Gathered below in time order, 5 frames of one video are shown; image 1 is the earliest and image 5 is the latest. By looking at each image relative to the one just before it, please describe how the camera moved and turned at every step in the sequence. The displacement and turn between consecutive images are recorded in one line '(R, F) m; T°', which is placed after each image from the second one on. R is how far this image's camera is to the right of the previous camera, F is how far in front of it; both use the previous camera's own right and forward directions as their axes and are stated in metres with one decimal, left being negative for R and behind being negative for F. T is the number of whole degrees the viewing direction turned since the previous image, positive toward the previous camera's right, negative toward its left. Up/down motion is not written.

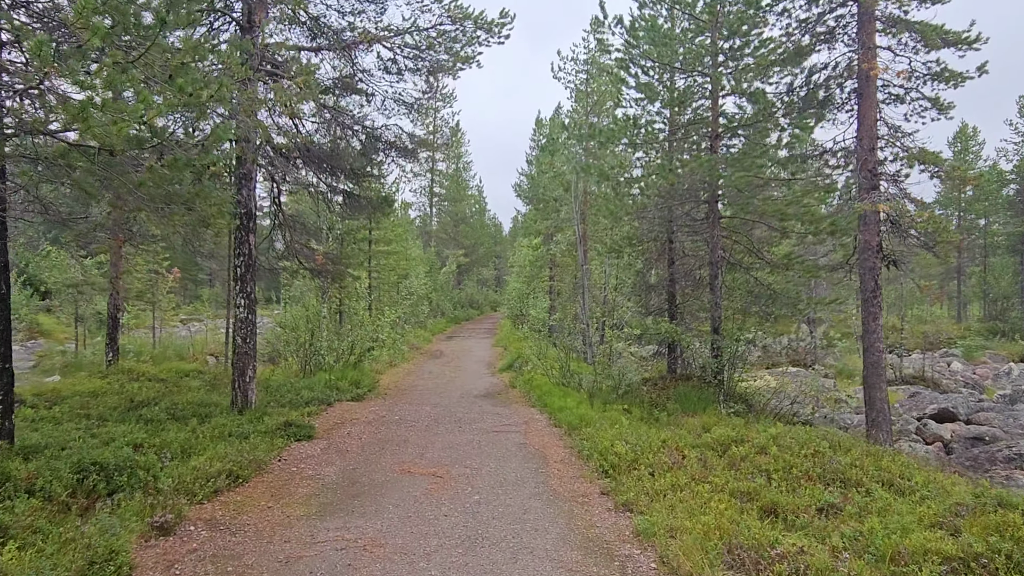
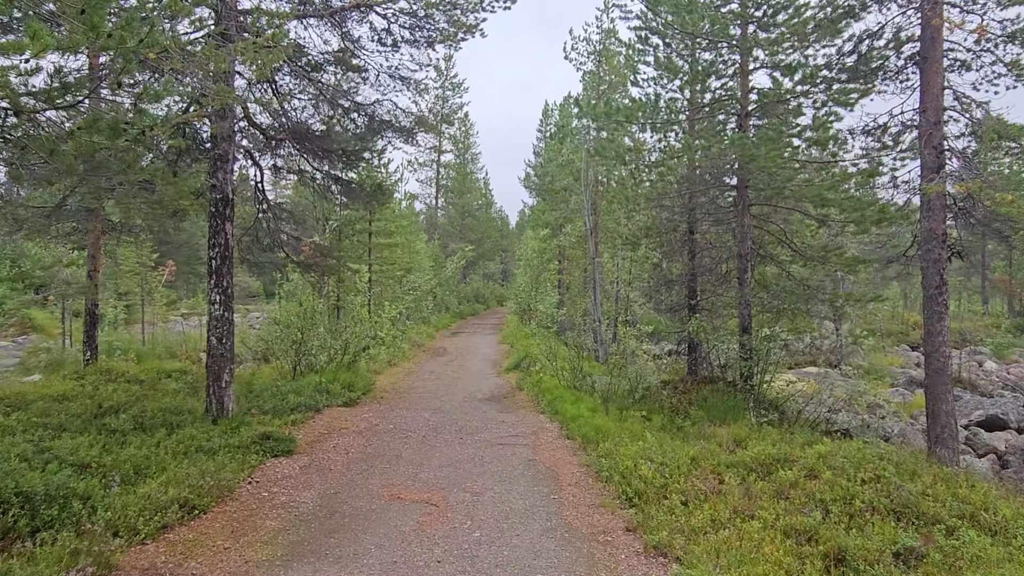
(0.0, +1.0) m; -1°
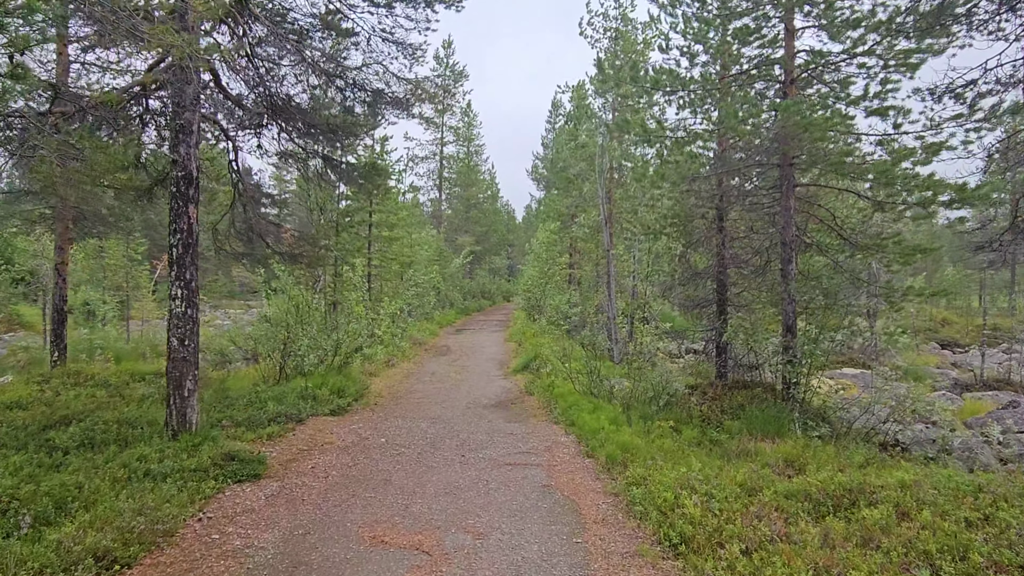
(0.0, +1.2) m; 0°
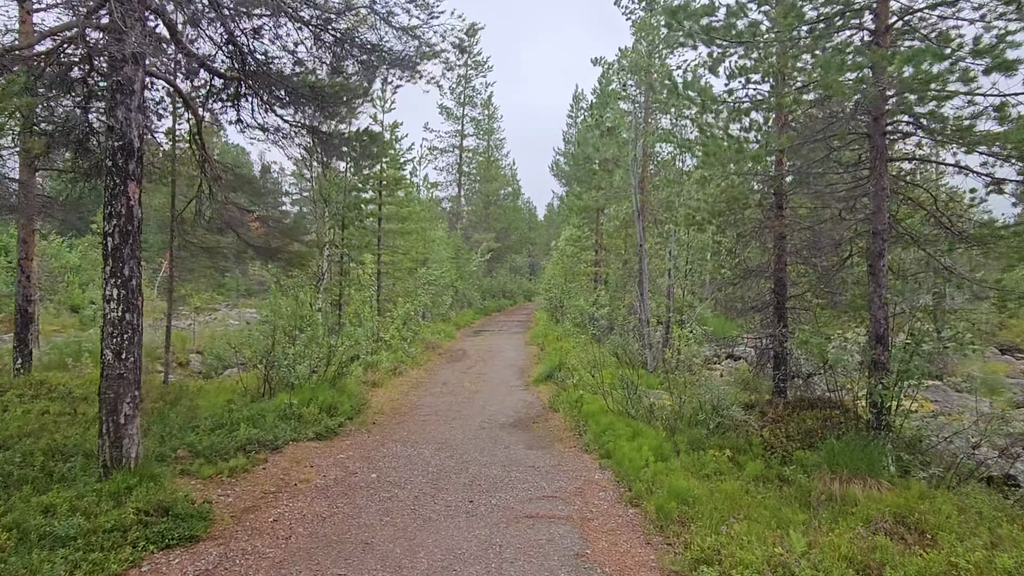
(0.0, +1.6) m; -2°
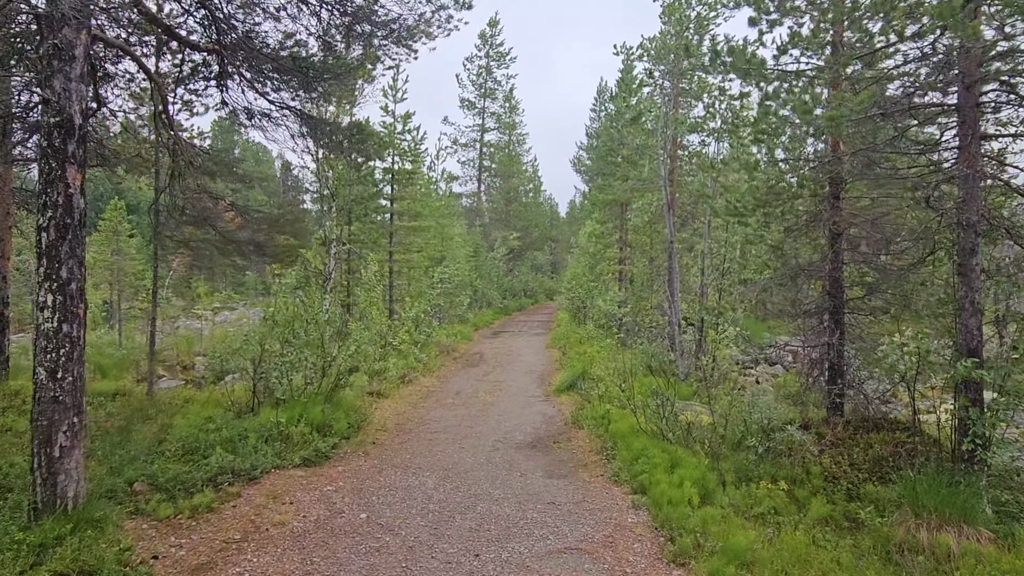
(0.0, +1.1) m; -2°
